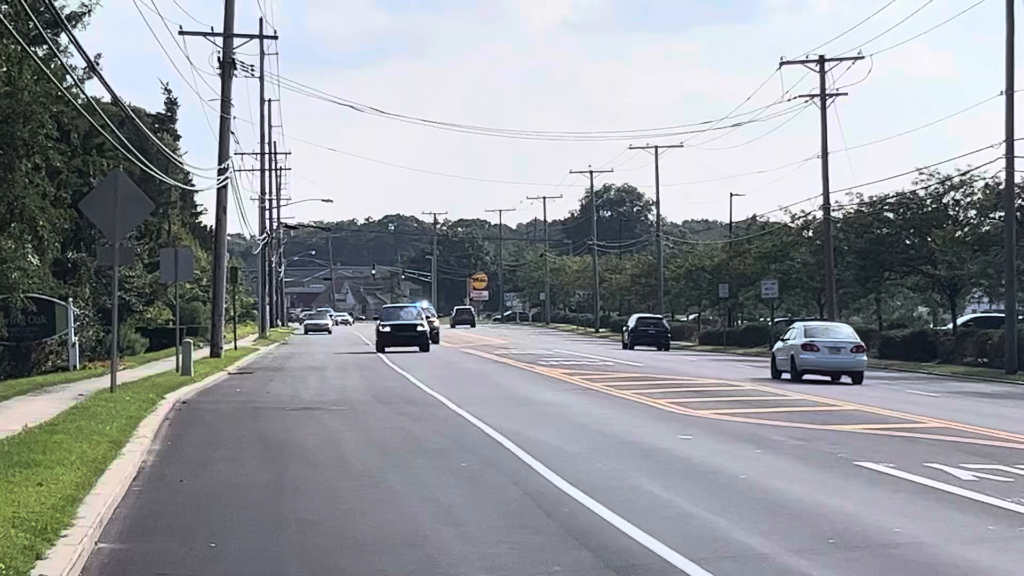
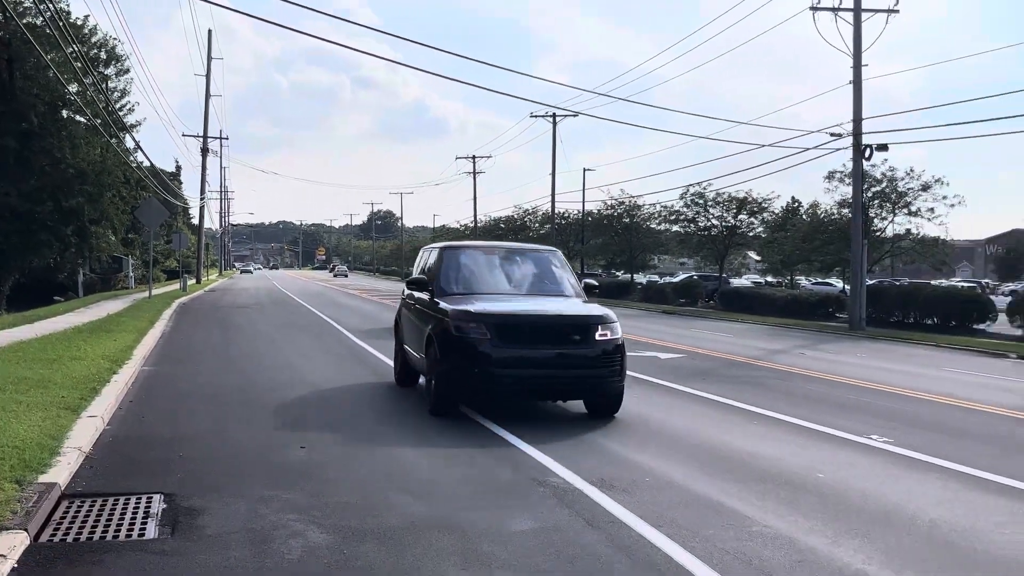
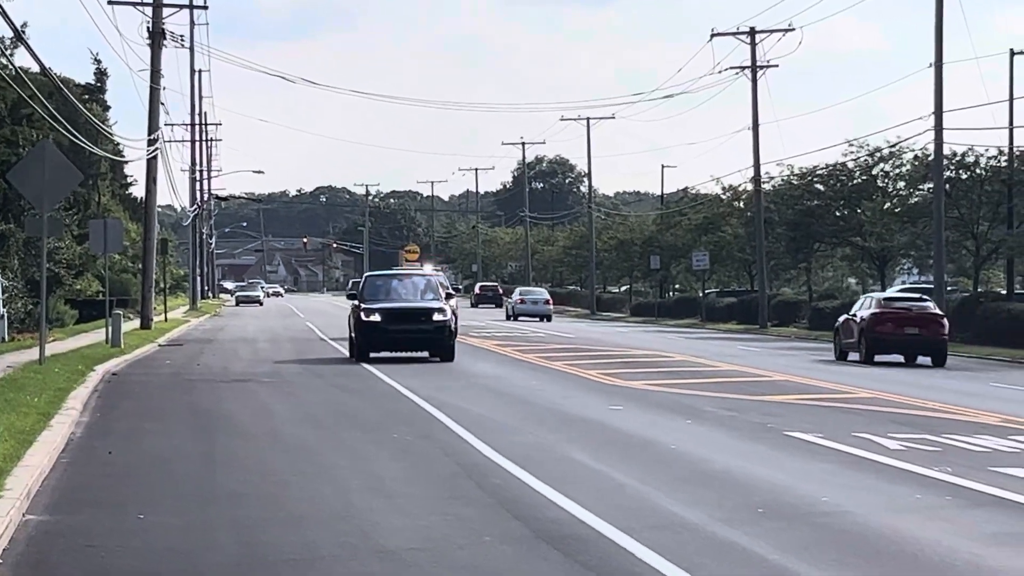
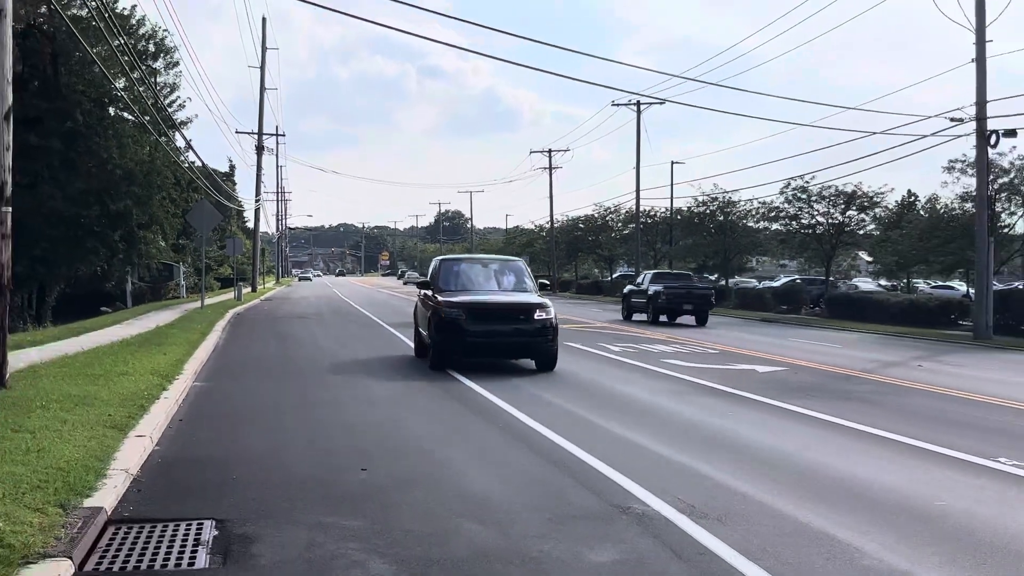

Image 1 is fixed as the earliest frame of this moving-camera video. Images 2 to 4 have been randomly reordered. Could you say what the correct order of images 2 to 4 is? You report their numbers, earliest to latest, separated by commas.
3, 4, 2
